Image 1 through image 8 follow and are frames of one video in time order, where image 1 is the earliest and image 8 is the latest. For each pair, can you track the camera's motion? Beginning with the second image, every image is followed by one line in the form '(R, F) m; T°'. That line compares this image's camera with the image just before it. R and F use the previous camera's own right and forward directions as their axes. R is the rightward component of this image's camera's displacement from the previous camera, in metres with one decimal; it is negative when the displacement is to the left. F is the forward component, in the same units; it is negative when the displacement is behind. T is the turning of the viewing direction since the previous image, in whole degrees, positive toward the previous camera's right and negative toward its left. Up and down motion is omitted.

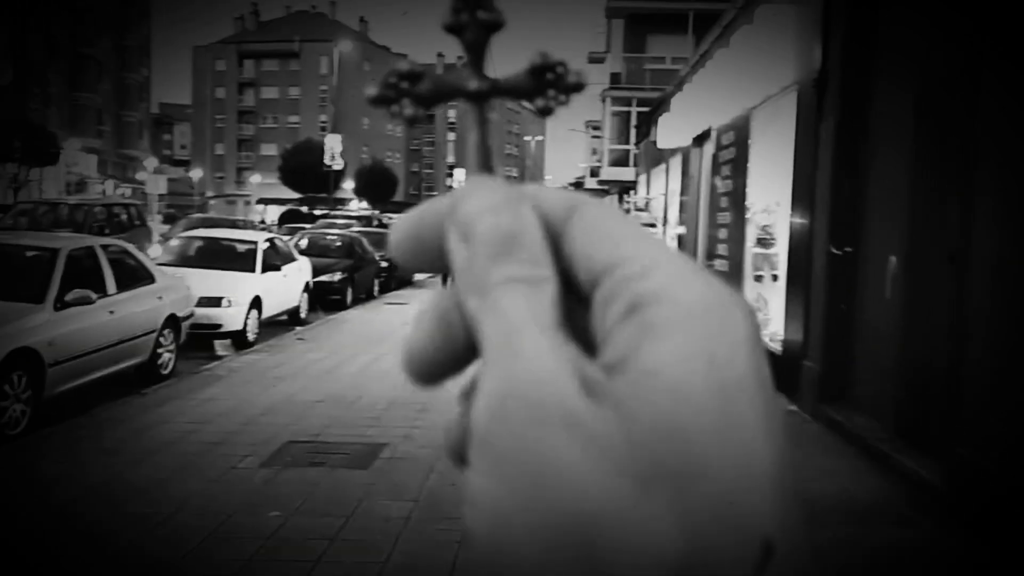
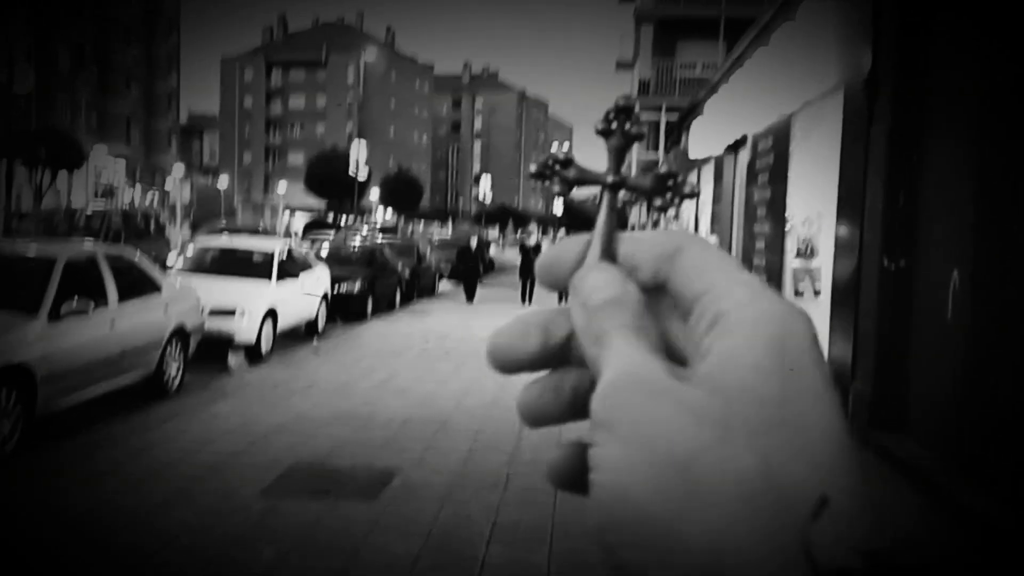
(0.0, +0.5) m; -2°
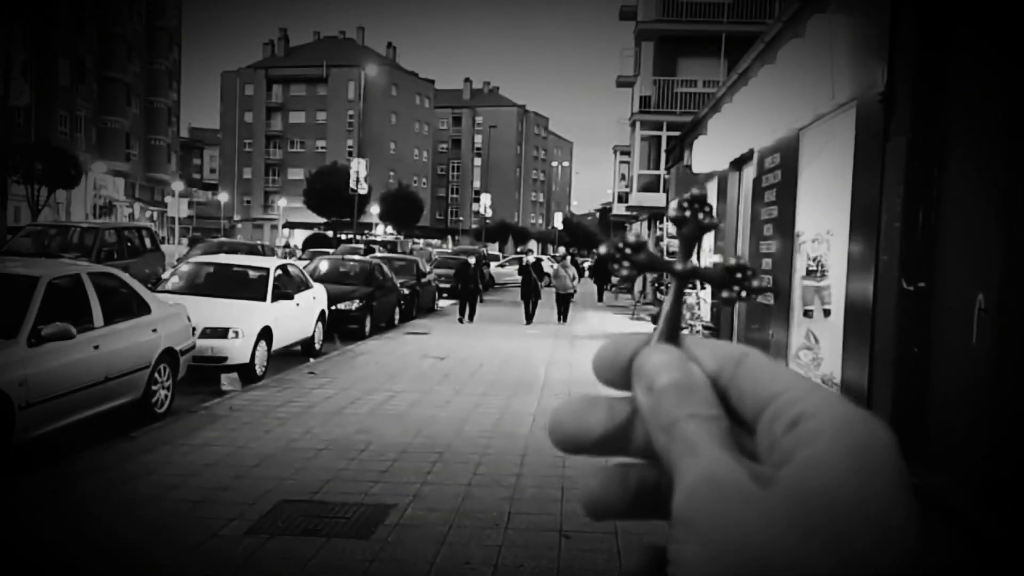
(0.0, +0.3) m; 0°
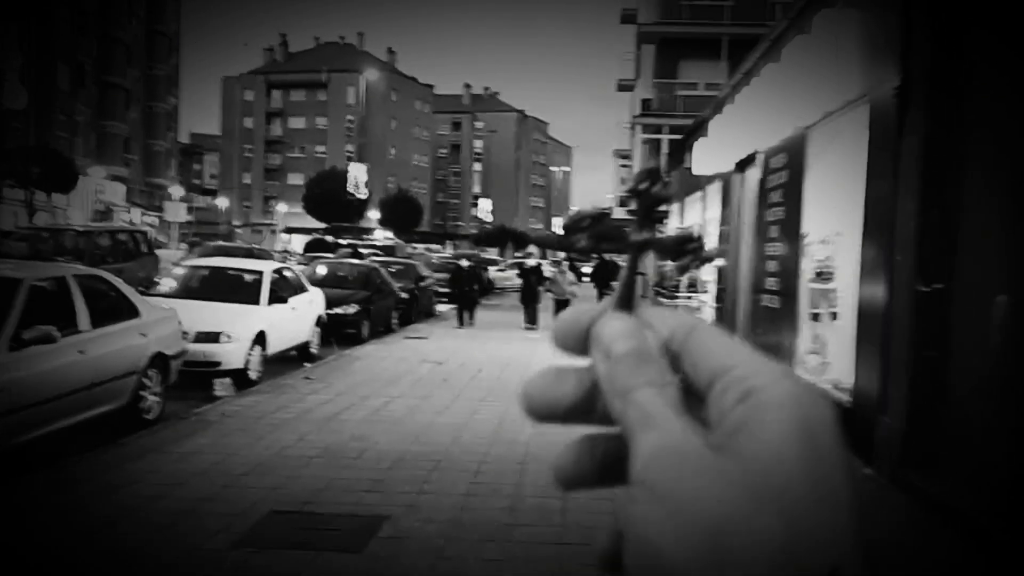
(0.0, +0.2) m; 0°
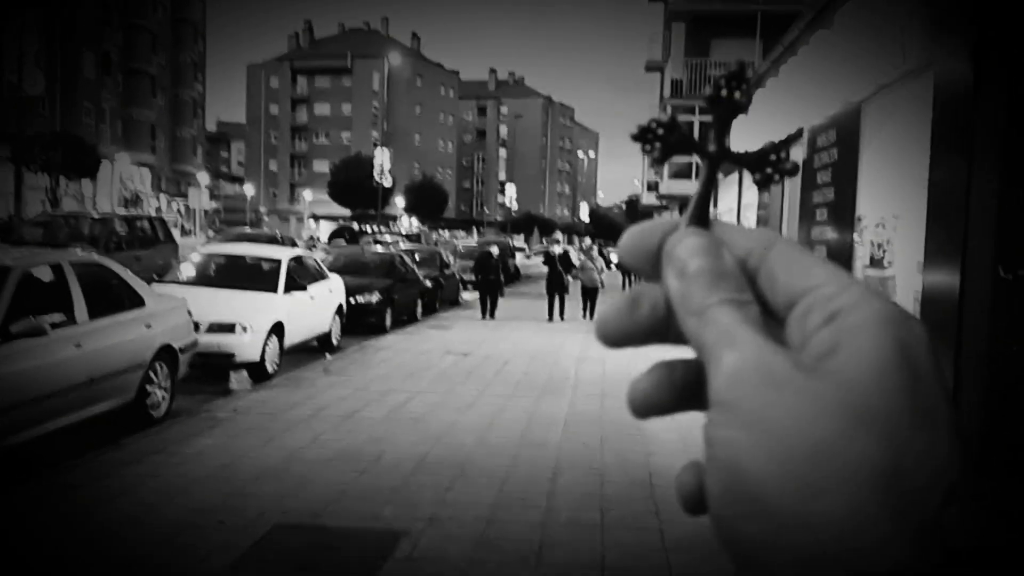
(0.0, +0.6) m; -2°
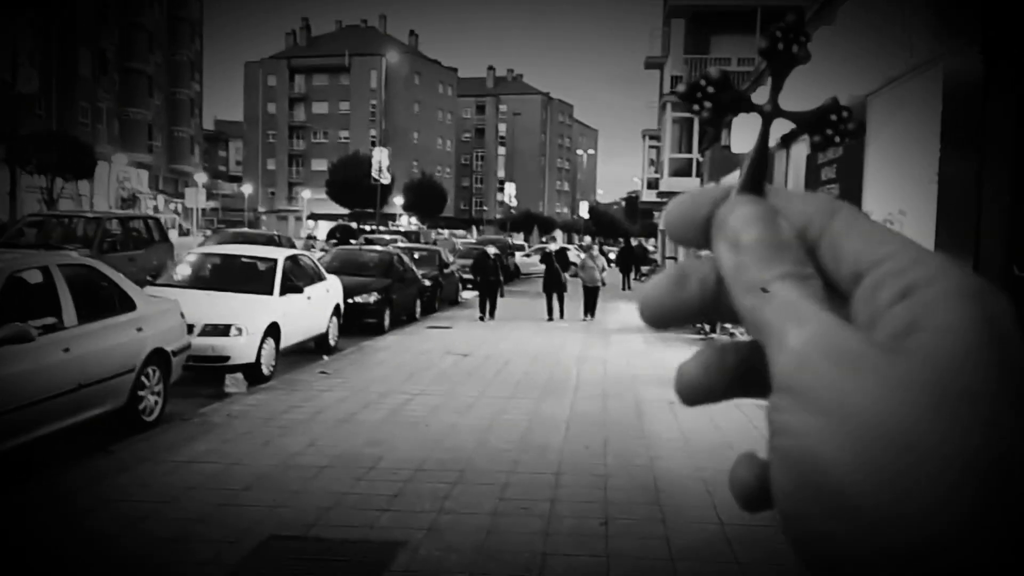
(0.0, +0.2) m; 0°
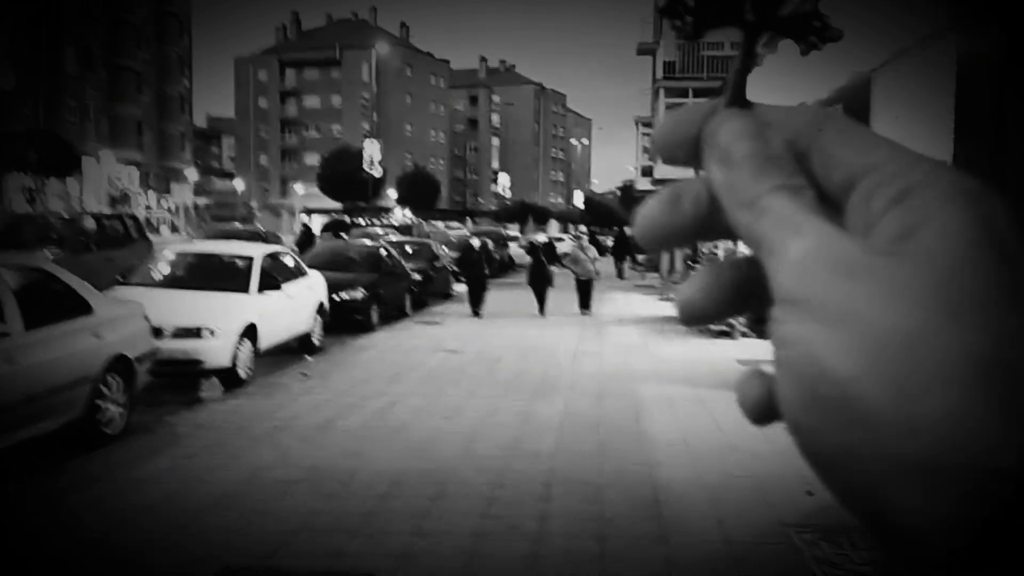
(+0.1, +0.5) m; 0°
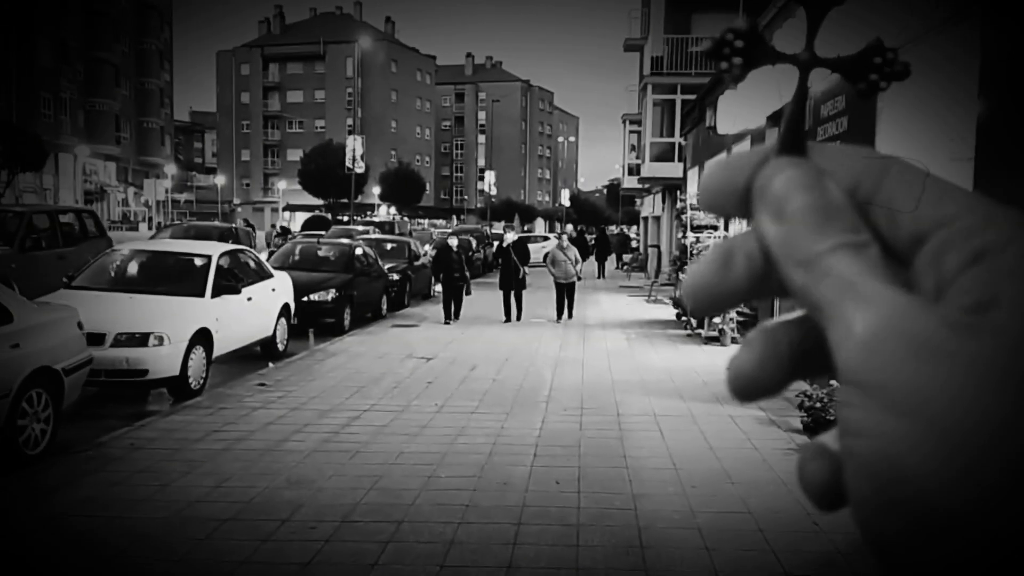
(+0.1, +0.7) m; +1°
